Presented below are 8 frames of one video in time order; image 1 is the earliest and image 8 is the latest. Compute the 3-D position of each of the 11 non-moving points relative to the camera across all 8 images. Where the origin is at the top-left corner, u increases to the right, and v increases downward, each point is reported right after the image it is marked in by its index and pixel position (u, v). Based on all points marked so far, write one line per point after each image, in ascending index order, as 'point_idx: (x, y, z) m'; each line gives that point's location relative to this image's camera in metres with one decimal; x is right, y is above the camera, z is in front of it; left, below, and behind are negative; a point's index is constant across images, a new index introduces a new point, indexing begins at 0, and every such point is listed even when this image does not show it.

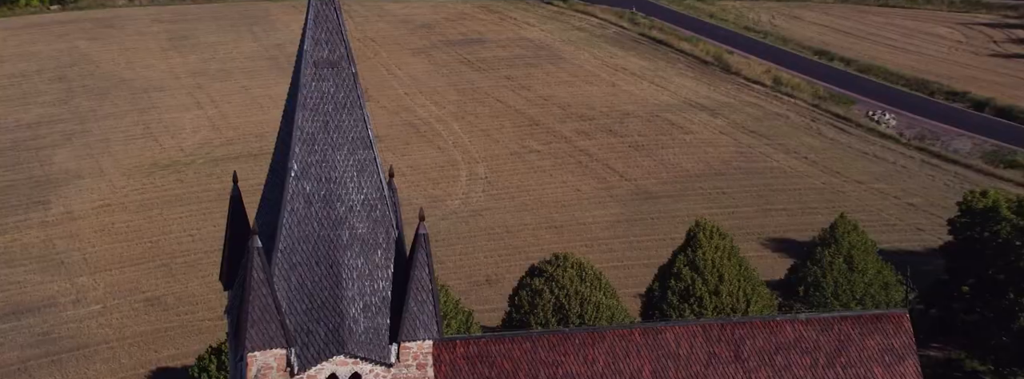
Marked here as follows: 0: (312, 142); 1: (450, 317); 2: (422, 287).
0: (-2.1, +0.6, +10.6) m
1: (-1.2, -2.5, +19.9) m
2: (-1.0, -1.0, +10.9) m
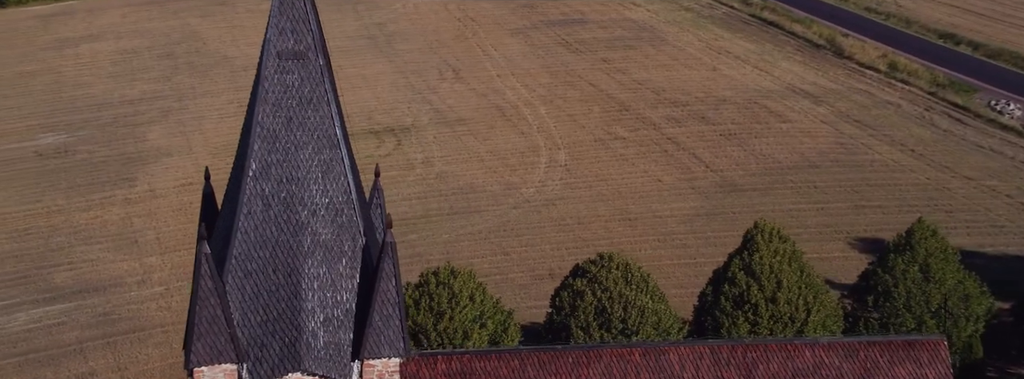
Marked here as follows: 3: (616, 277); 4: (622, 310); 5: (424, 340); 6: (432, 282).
0: (-2.3, +0.5, +10.1) m
1: (-0.4, -2.4, +19.3) m
2: (-1.2, -1.1, +10.3) m
3: (+2.0, -1.6, +19.4) m
4: (+2.1, -2.2, +19.2) m
5: (-1.6, -2.7, +18.5) m
6: (-1.4, -1.7, +18.9) m
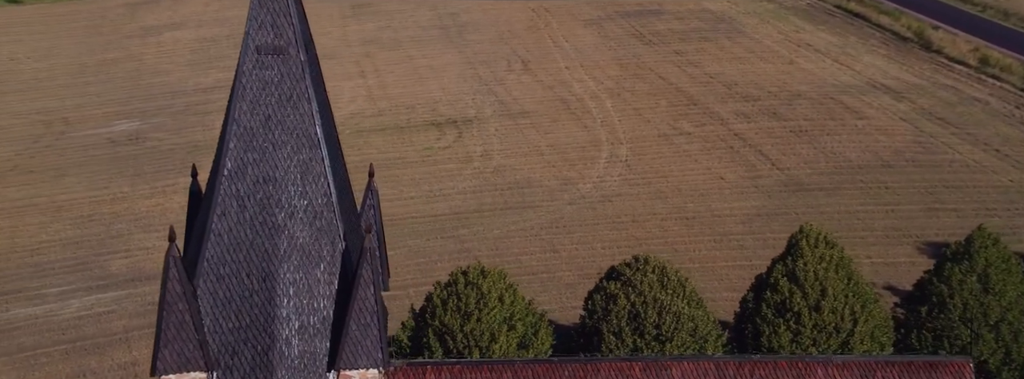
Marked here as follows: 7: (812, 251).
0: (-2.5, +0.5, +9.9) m
1: (+0.1, -2.3, +18.9) m
2: (-1.4, -1.1, +10.0) m
3: (+2.5, -1.6, +18.8) m
4: (+2.6, -2.2, +18.6) m
5: (-1.1, -2.7, +18.2) m
6: (-0.9, -1.6, +18.5) m
7: (+5.6, -1.1, +19.3) m
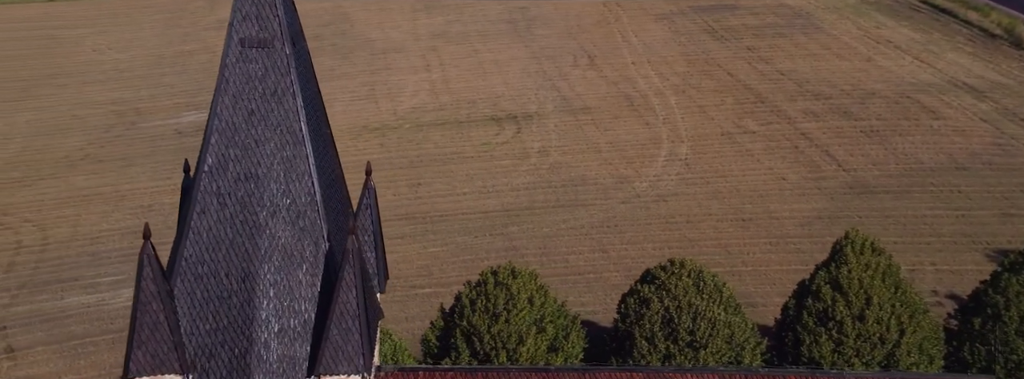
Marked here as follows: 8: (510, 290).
0: (-2.6, +0.5, +9.7) m
1: (+0.6, -2.3, +18.5) m
2: (-1.5, -1.1, +9.7) m
3: (+3.1, -1.7, +18.2) m
4: (+3.1, -2.3, +18.0) m
5: (-0.6, -2.6, +17.9) m
6: (-0.4, -1.6, +18.2) m
7: (+6.1, -1.2, +18.4) m
8: (0.0, -1.8, +18.1) m
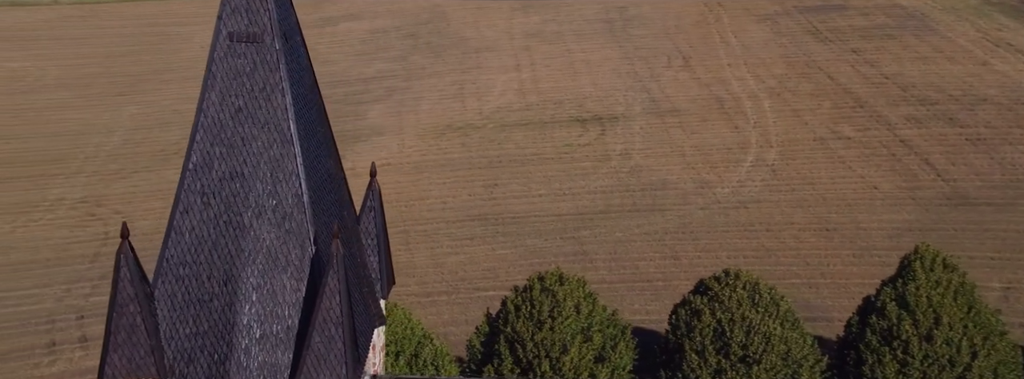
0: (-2.7, +0.5, +9.5) m
1: (+1.4, -2.4, +17.9) m
2: (-1.7, -1.2, +9.4) m
3: (+3.8, -1.8, +17.3) m
4: (+3.8, -2.4, +17.1) m
5: (+0.1, -2.7, +17.4) m
6: (+0.4, -1.7, +17.7) m
7: (+6.9, -1.4, +17.2) m
8: (+0.7, -1.8, +17.6) m
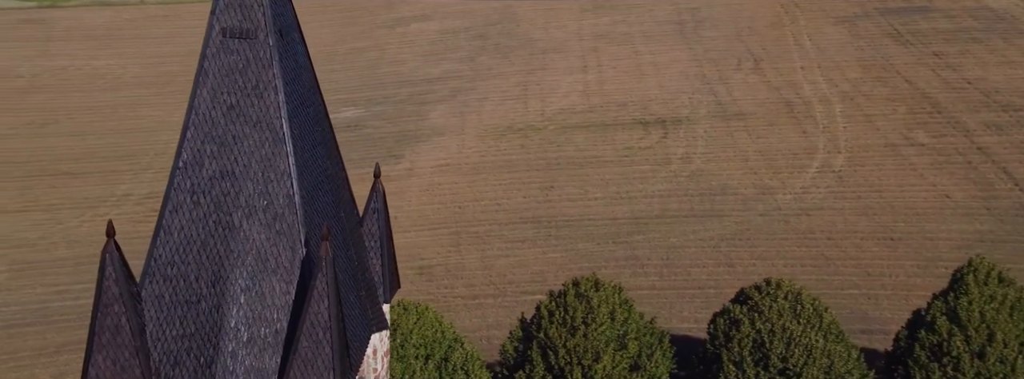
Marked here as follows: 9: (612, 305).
0: (-2.7, +0.5, +9.3) m
1: (+2.0, -2.5, +17.4) m
2: (-1.7, -1.2, +9.2) m
3: (+4.3, -1.9, +16.6) m
4: (+4.3, -2.5, +16.4) m
5: (+0.7, -2.7, +17.0) m
6: (+1.0, -1.7, +17.3) m
7: (+7.4, -1.6, +16.3) m
8: (+1.3, -1.9, +17.1) m
9: (+1.7, -1.9, +17.3) m
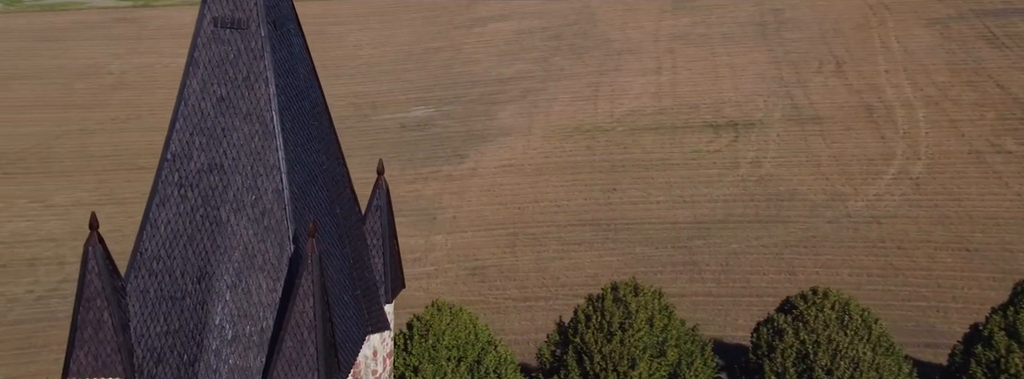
0: (-2.8, +0.6, +9.1) m
1: (+2.6, -2.5, +16.8) m
2: (-1.8, -1.1, +8.9) m
3: (+4.8, -2.0, +15.8) m
4: (+4.8, -2.6, +15.6) m
5: (+1.2, -2.8, +16.5) m
6: (+1.6, -1.7, +16.8) m
7: (+7.9, -1.7, +15.2) m
8: (+1.8, -1.9, +16.6) m
9: (+2.3, -2.0, +16.7) m
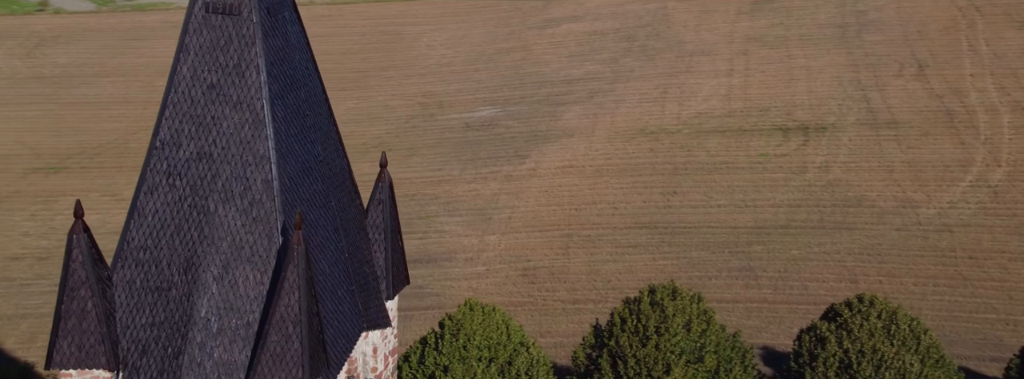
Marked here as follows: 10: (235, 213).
0: (-2.8, +0.7, +9.0) m
1: (+3.1, -2.6, +16.2) m
2: (-1.9, -1.1, +8.7) m
3: (+5.3, -2.1, +15.0) m
4: (+5.2, -2.7, +14.8) m
5: (+1.7, -2.8, +16.0) m
6: (+2.1, -1.7, +16.2) m
7: (+8.3, -1.8, +14.2) m
8: (+2.4, -1.9, +16.0) m
9: (+2.8, -2.0, +16.1) m
10: (-2.4, -0.2, +8.9) m
